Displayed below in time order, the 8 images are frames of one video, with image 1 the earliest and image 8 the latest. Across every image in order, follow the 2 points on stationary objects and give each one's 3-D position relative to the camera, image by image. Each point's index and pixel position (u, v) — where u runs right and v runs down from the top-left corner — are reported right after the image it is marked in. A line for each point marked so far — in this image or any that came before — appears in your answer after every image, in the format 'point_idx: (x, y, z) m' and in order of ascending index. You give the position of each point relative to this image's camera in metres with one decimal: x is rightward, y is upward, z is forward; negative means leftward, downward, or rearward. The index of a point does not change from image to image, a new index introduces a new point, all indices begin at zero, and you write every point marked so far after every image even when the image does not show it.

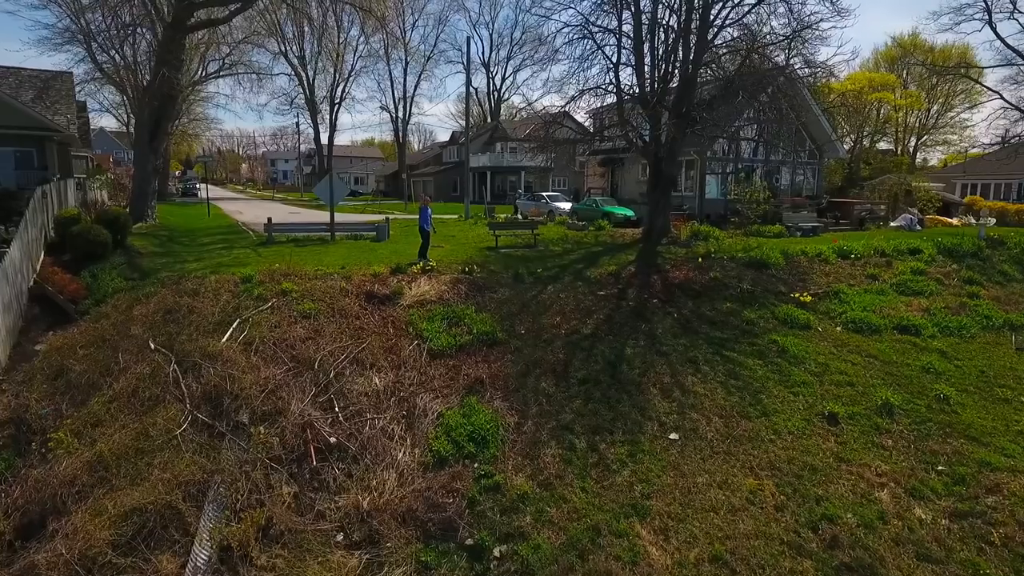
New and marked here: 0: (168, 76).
0: (-10.4, +6.4, +18.6) m
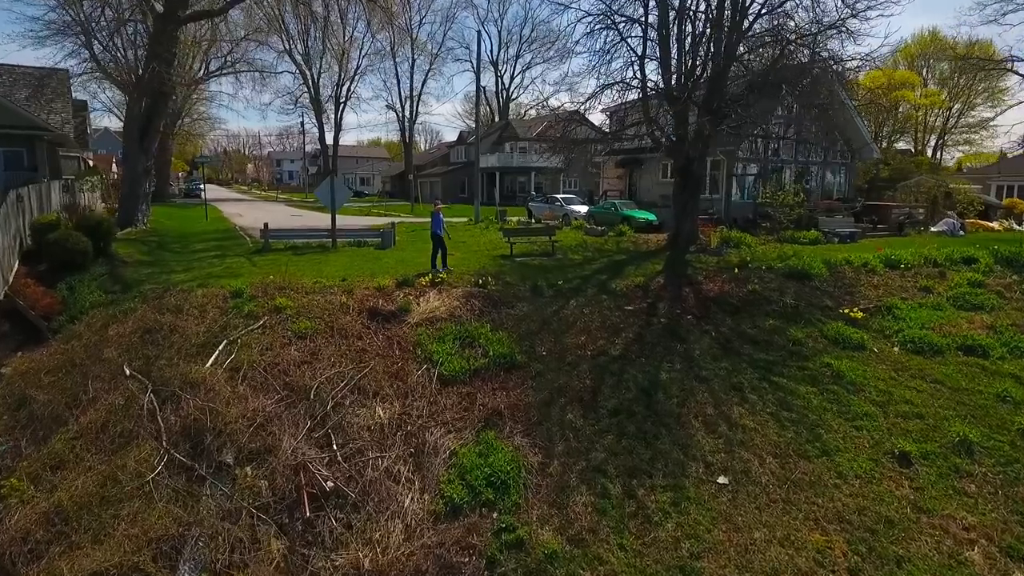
0: (-9.9, +6.1, +17.4) m
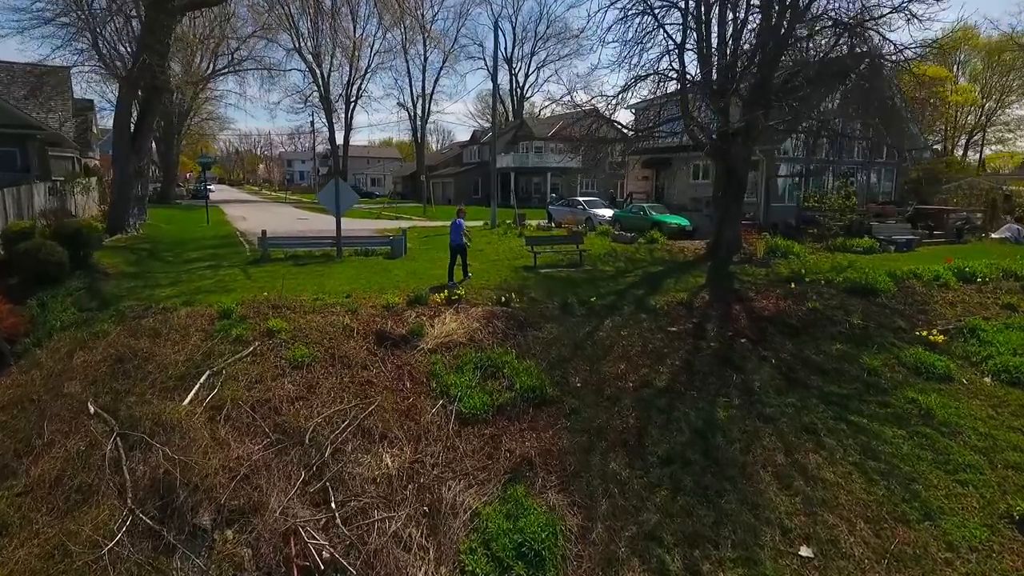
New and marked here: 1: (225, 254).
0: (-9.3, +5.8, +16.0) m
1: (-7.1, +0.8, +15.4) m
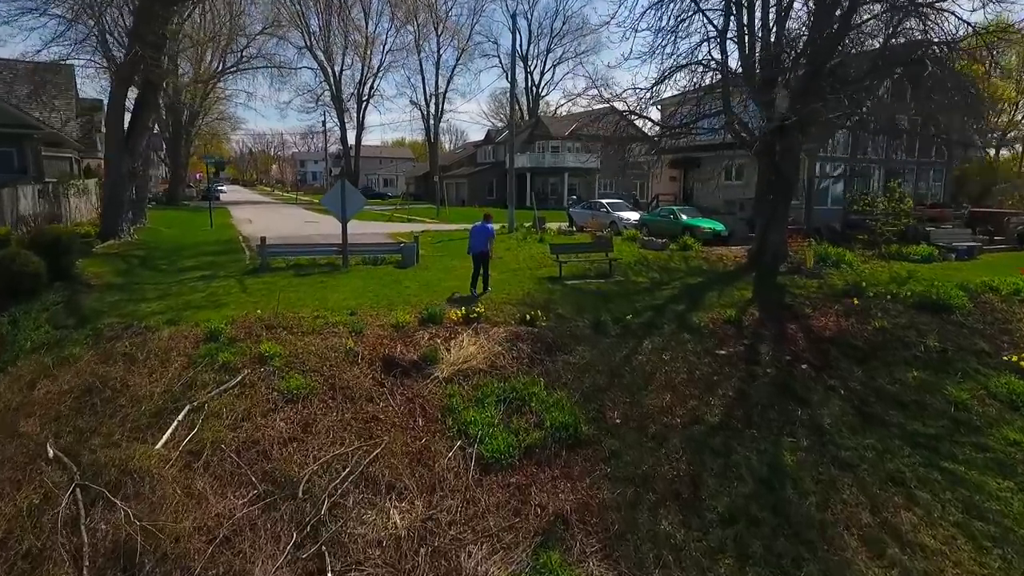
0: (-8.8, +5.6, +14.8) m
1: (-6.6, +0.6, +14.2) m
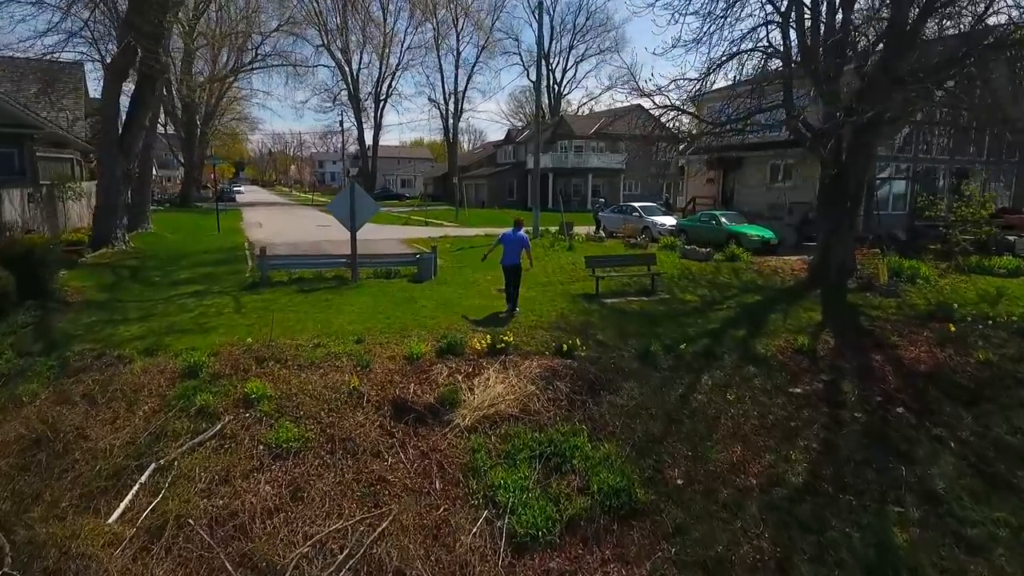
0: (-8.2, +5.3, +13.6) m
1: (-6.0, +0.3, +12.9) m
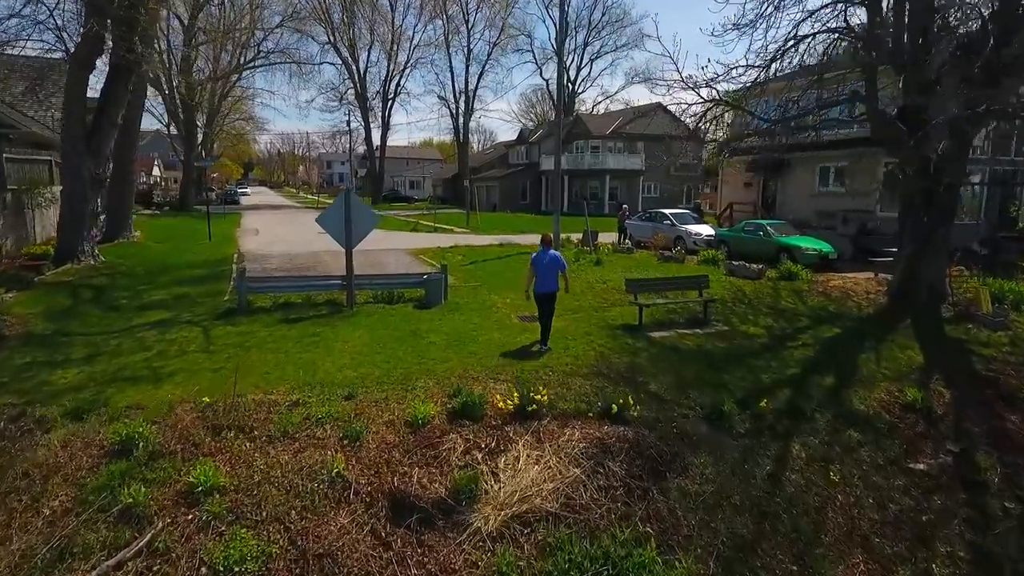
0: (-7.8, +4.9, +11.8) m
1: (-5.6, -0.1, +11.1) m
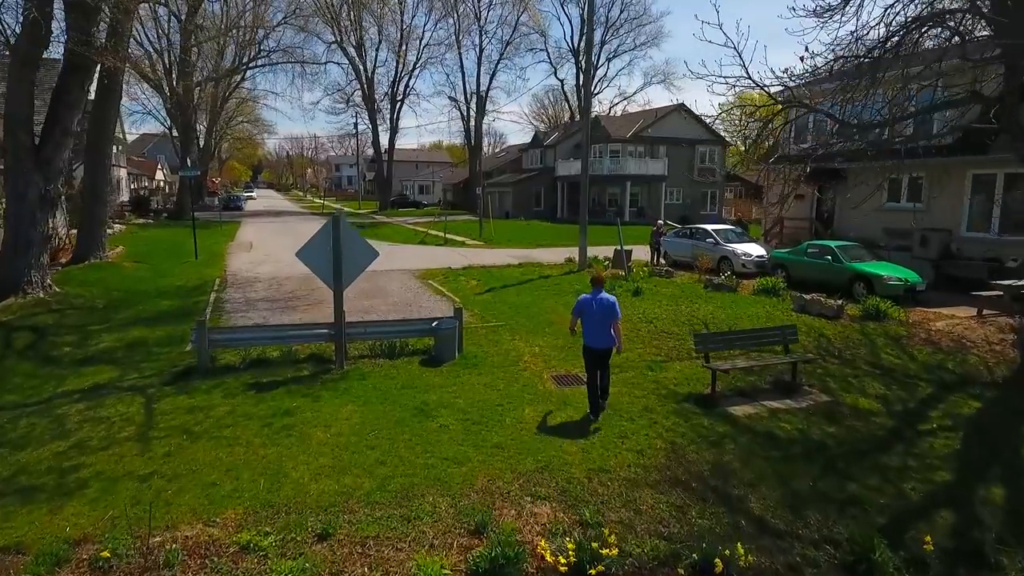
0: (-7.3, +4.2, +9.8) m
1: (-5.2, -0.8, +9.0) m
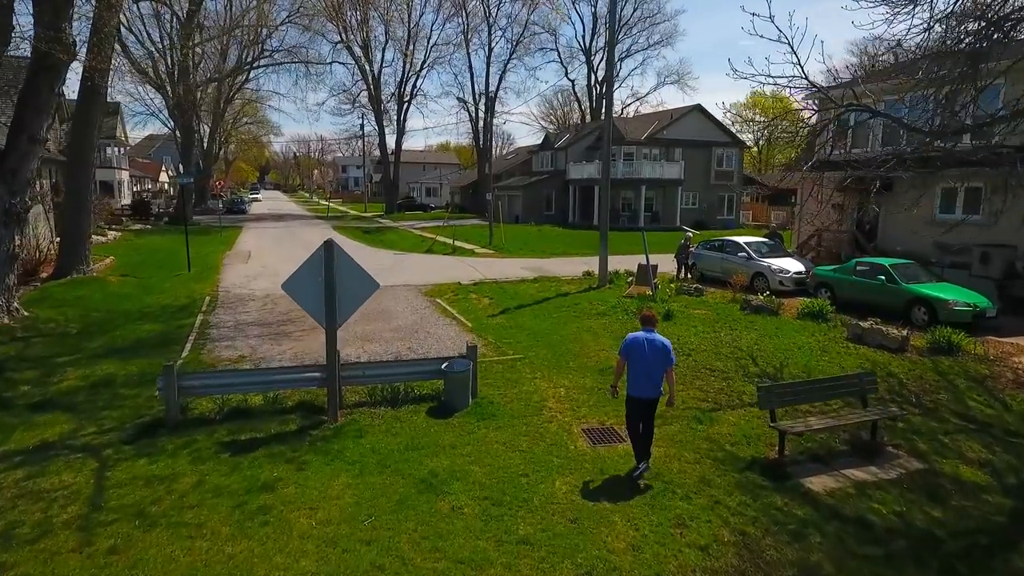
0: (-7.0, +3.8, +8.7) m
1: (-4.9, -1.2, +7.9) m
